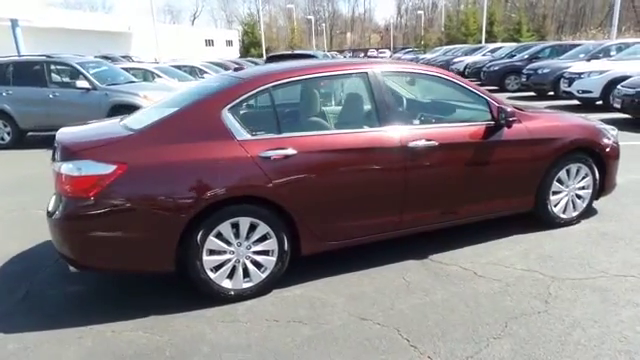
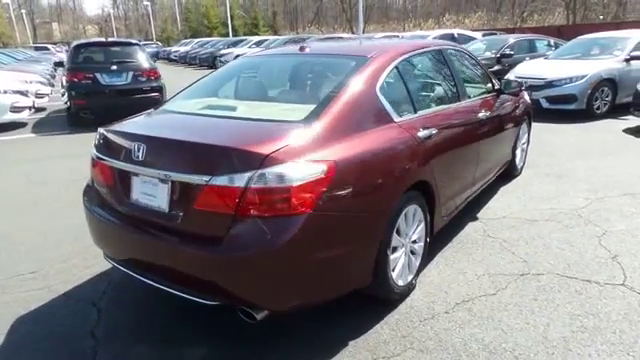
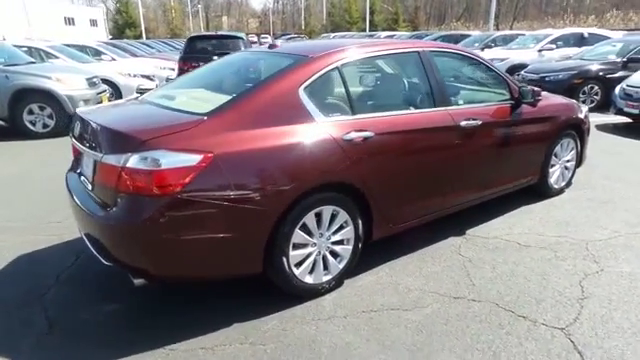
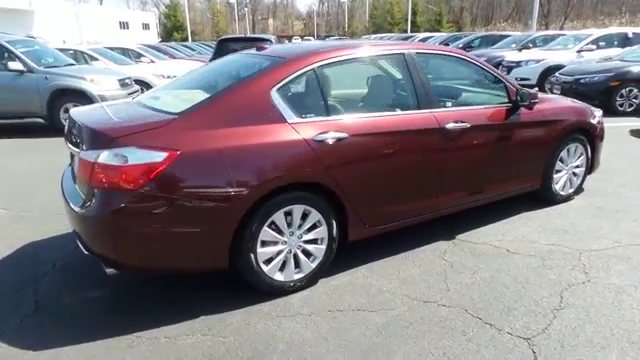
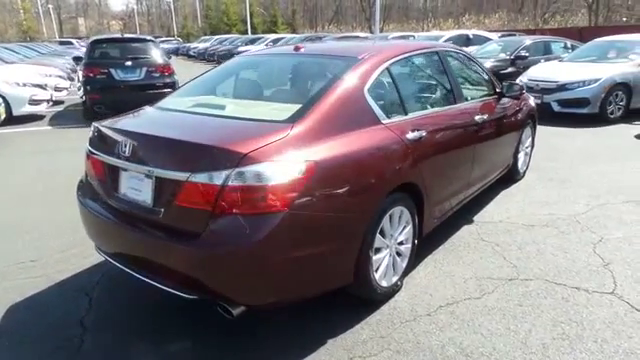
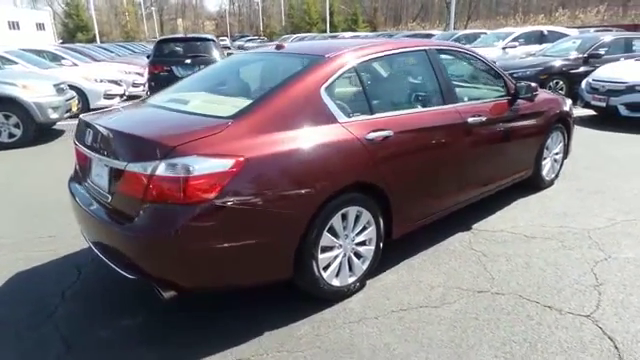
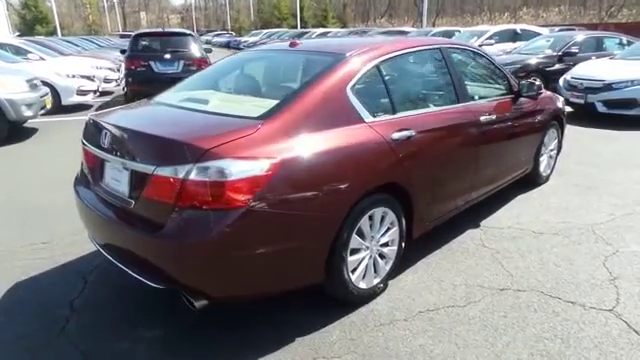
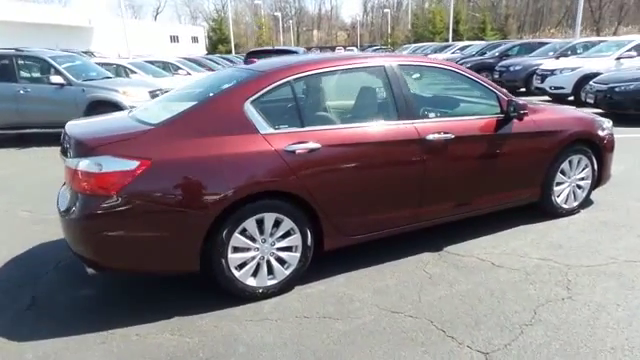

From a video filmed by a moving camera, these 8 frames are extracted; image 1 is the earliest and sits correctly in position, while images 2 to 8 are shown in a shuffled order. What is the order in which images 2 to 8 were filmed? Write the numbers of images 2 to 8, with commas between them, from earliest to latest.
8, 4, 3, 6, 7, 5, 2
